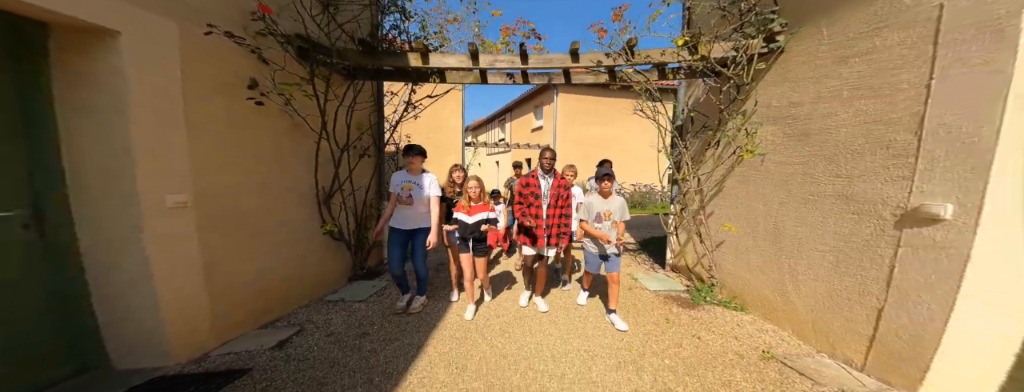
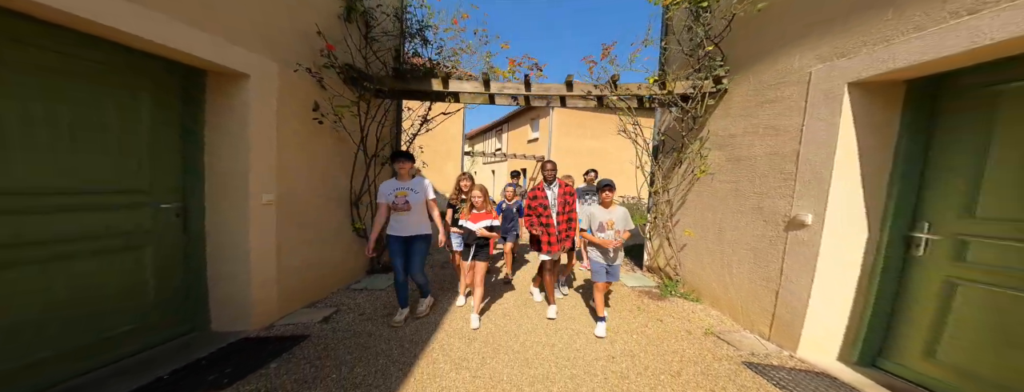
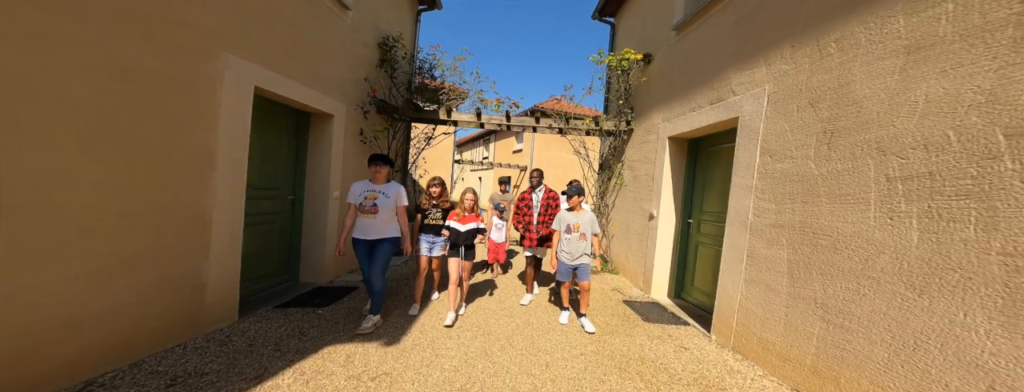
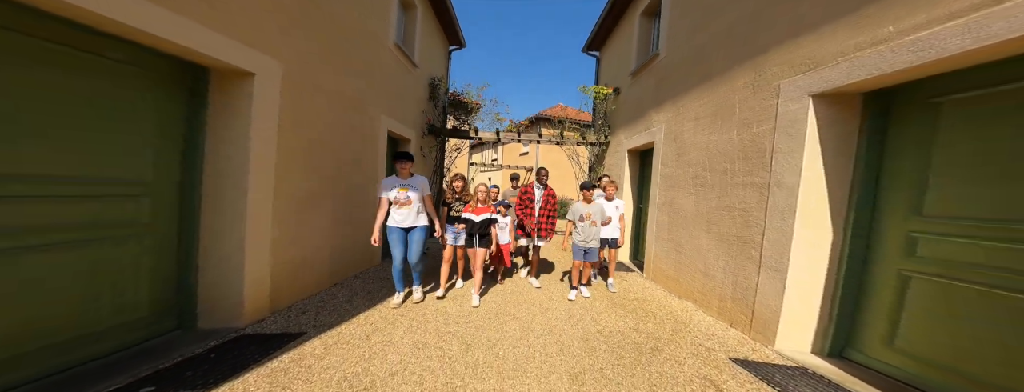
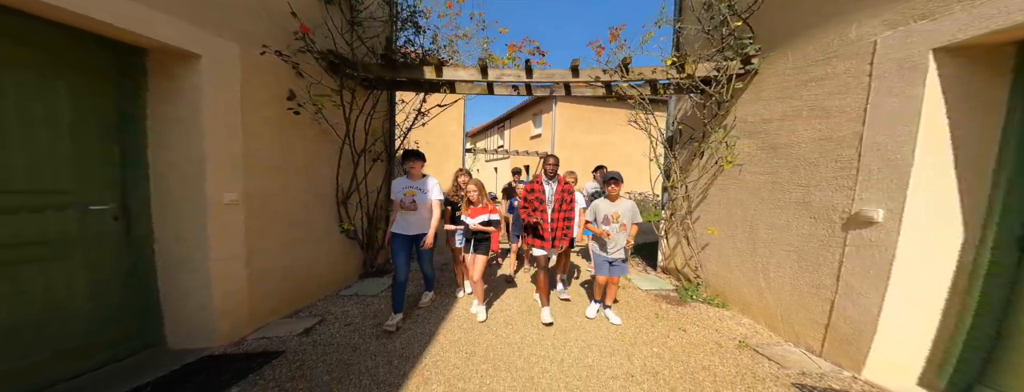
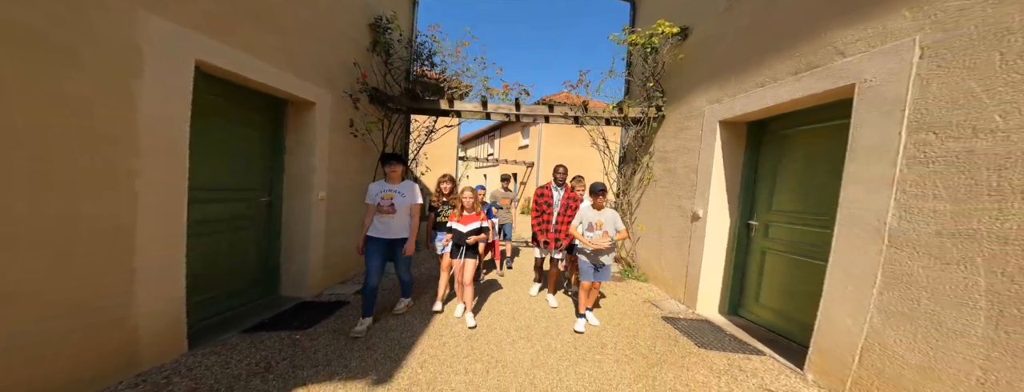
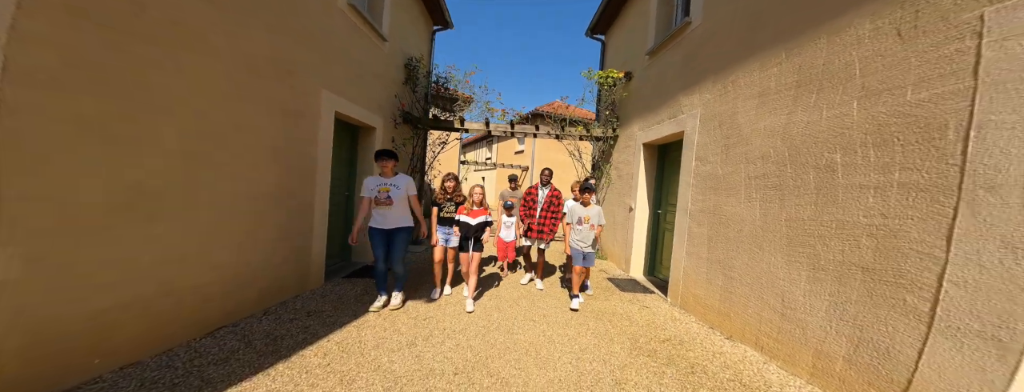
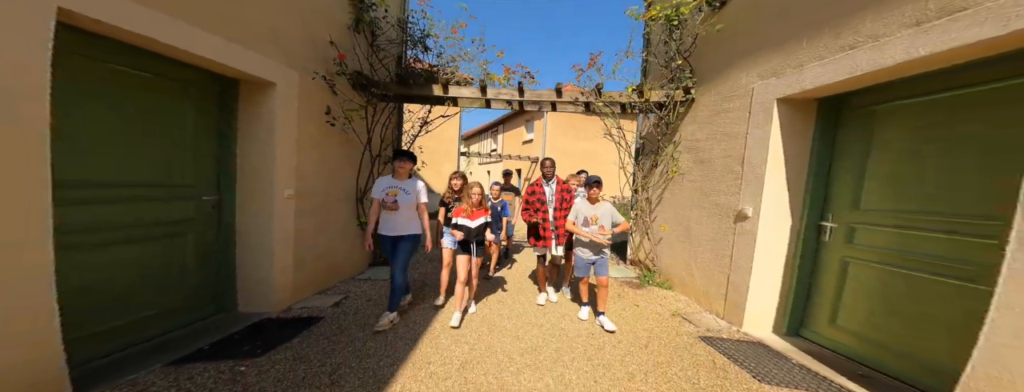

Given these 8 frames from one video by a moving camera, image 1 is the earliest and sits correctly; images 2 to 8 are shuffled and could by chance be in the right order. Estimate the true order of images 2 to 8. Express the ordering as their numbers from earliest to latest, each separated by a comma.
5, 2, 8, 6, 3, 7, 4
